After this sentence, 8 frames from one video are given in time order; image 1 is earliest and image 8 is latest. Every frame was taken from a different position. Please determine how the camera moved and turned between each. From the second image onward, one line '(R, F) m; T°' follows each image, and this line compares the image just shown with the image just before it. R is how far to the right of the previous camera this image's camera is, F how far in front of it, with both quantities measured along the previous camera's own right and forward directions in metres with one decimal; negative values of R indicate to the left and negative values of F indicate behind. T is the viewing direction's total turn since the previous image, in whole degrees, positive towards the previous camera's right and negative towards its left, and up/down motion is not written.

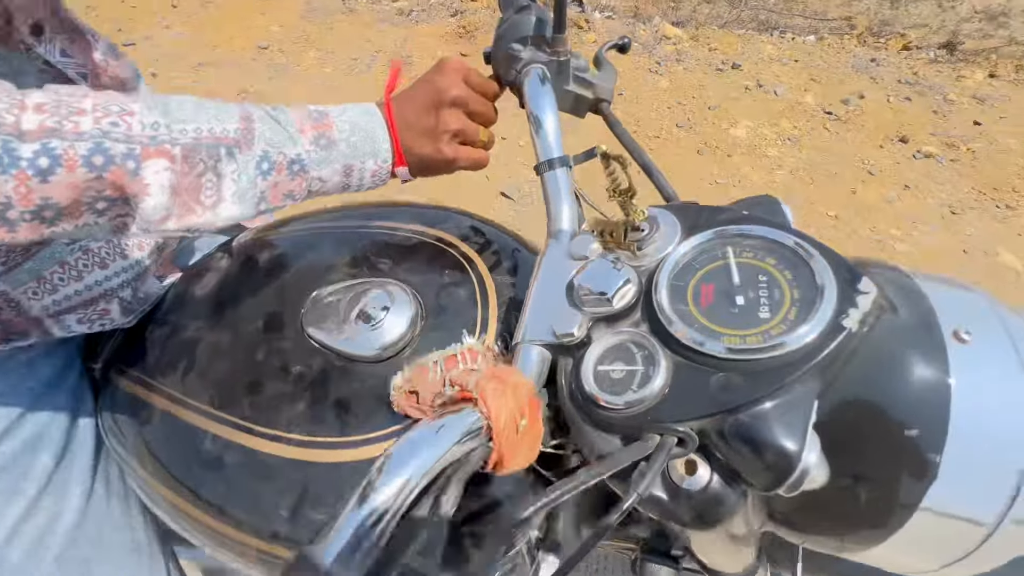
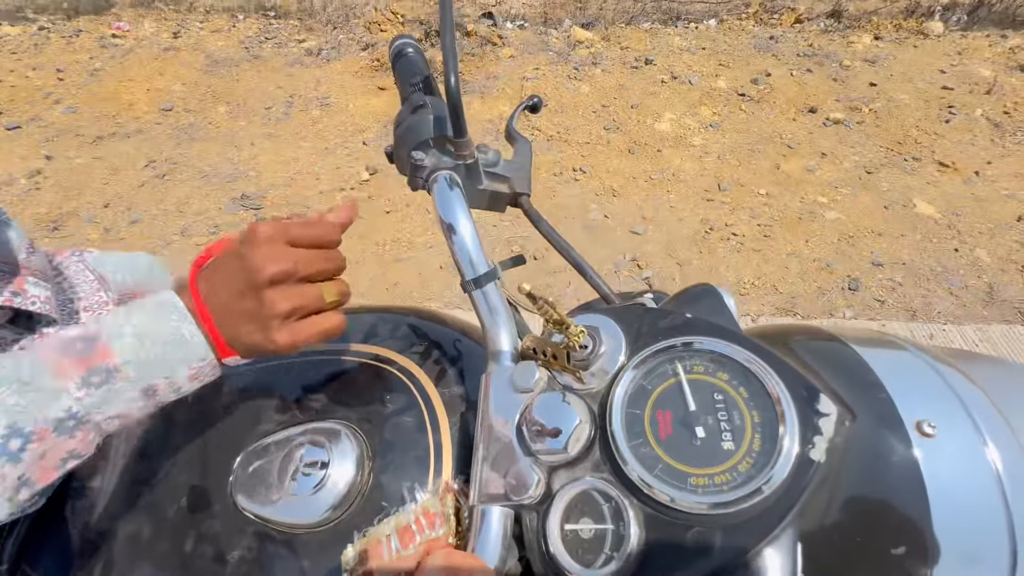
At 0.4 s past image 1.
(0.0, 0.0) m; +5°
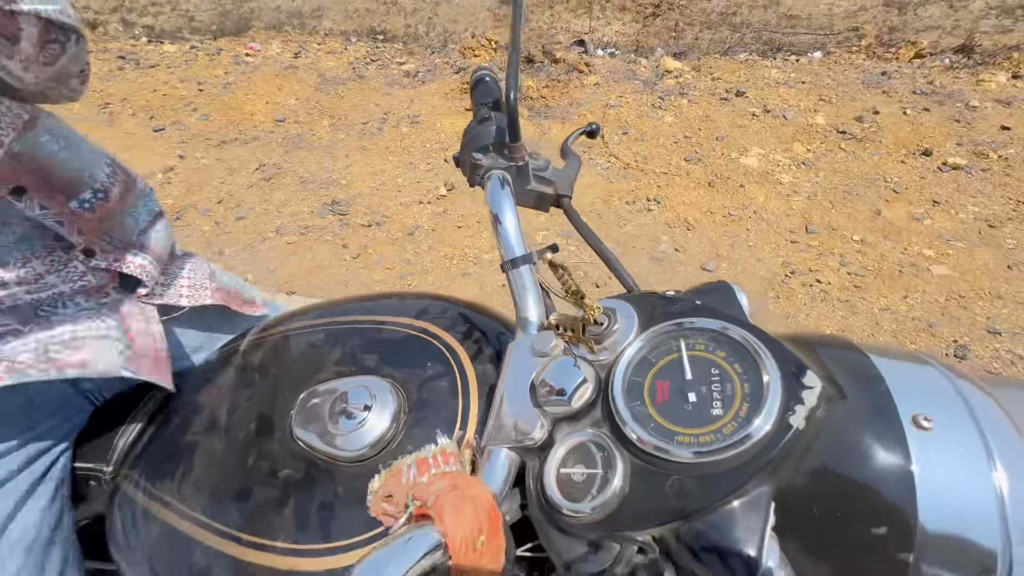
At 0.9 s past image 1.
(0.0, 0.0) m; -9°
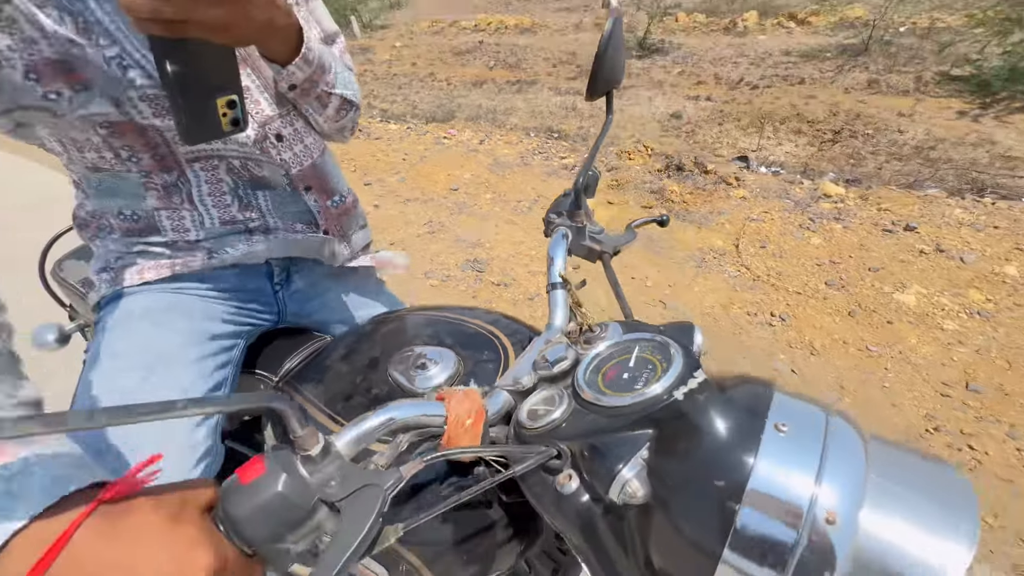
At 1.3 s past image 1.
(+0.1, -0.2) m; -17°
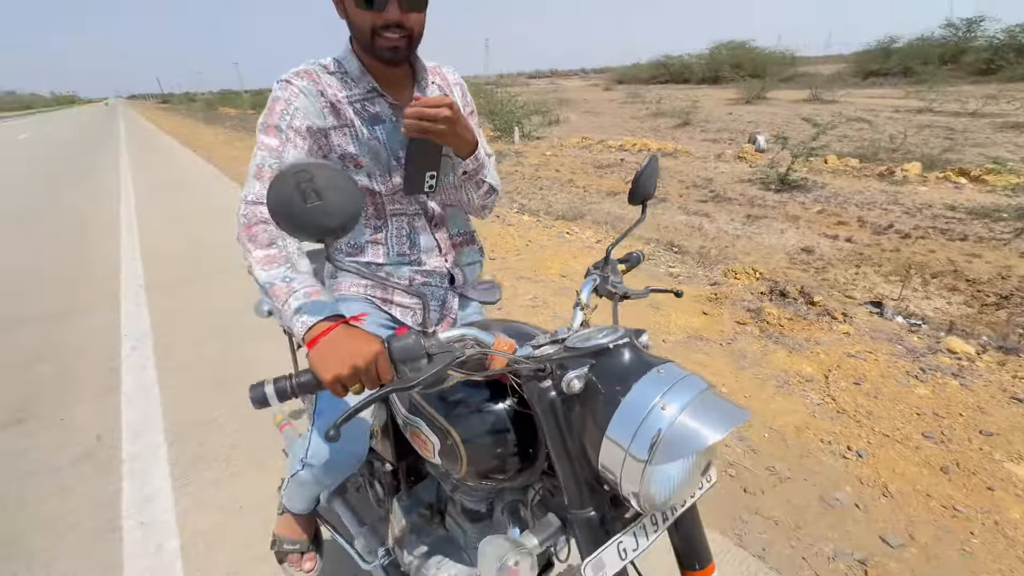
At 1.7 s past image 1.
(+0.2, -0.4) m; -15°
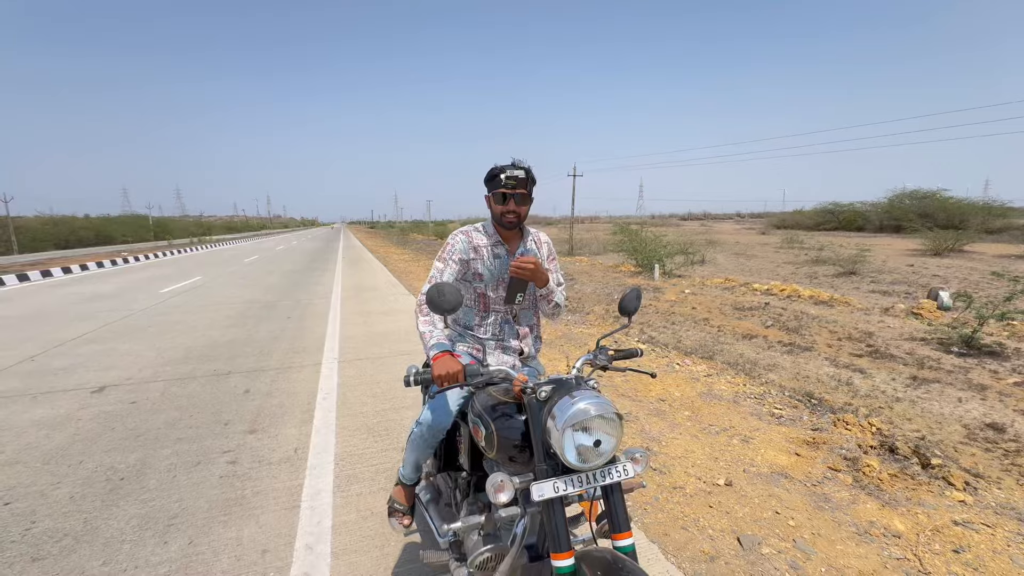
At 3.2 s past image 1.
(+0.4, -0.8) m; -18°
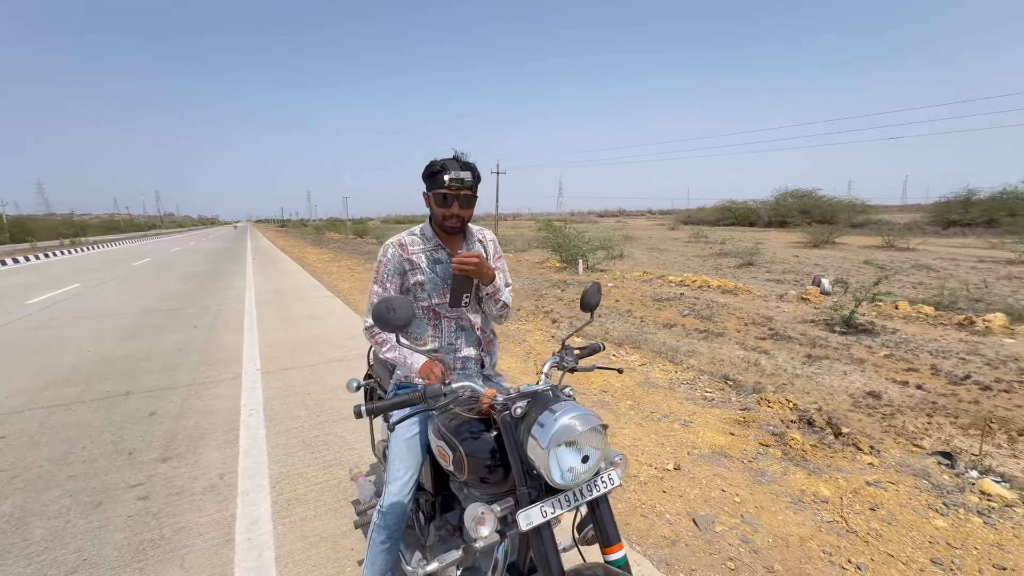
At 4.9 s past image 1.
(-0.2, +0.1) m; +10°
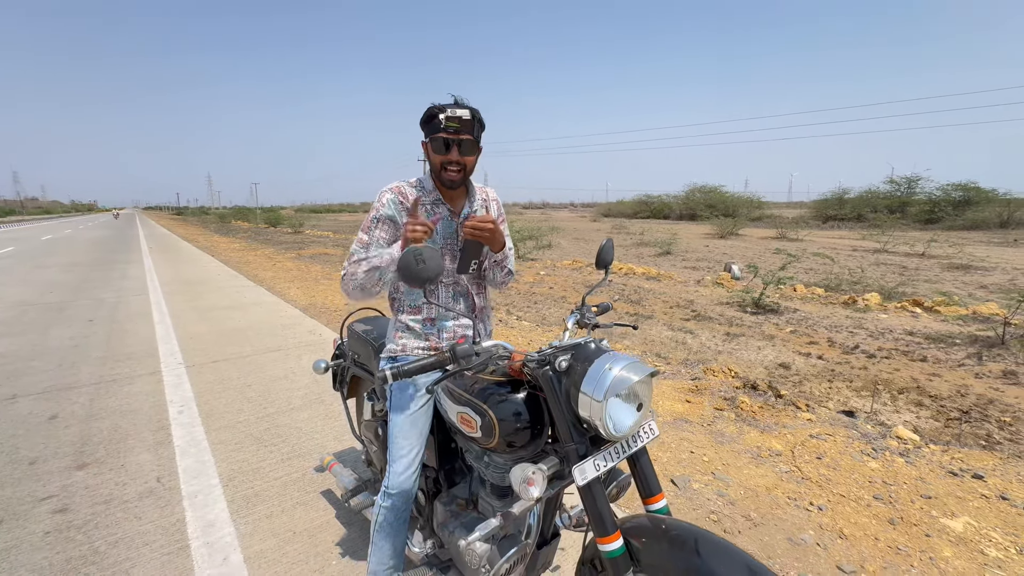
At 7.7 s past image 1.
(-0.4, +0.1) m; +9°
